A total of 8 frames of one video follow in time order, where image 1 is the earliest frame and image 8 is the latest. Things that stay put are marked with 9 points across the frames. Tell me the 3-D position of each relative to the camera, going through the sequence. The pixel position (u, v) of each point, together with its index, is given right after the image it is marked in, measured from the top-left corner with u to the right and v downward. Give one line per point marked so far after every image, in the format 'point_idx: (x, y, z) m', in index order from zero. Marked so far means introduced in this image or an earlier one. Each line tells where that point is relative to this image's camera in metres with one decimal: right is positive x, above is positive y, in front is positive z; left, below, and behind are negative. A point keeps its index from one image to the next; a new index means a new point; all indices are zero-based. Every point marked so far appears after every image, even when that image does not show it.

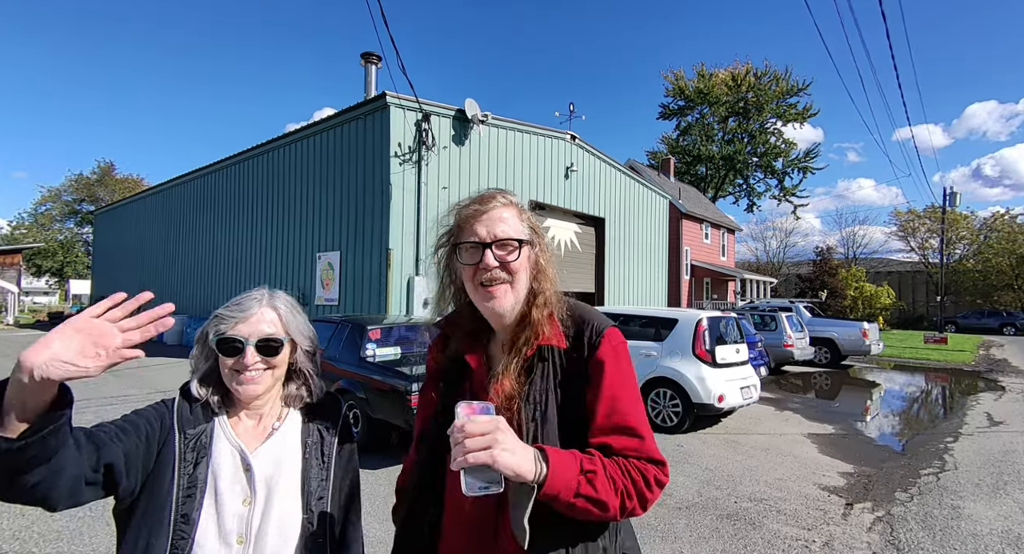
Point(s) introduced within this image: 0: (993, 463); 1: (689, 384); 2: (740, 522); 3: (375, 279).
0: (+4.7, -1.8, +5.2) m
1: (+2.0, -1.2, +6.1) m
2: (+1.6, -1.7, +3.7) m
3: (-2.5, 0.0, +9.9) m
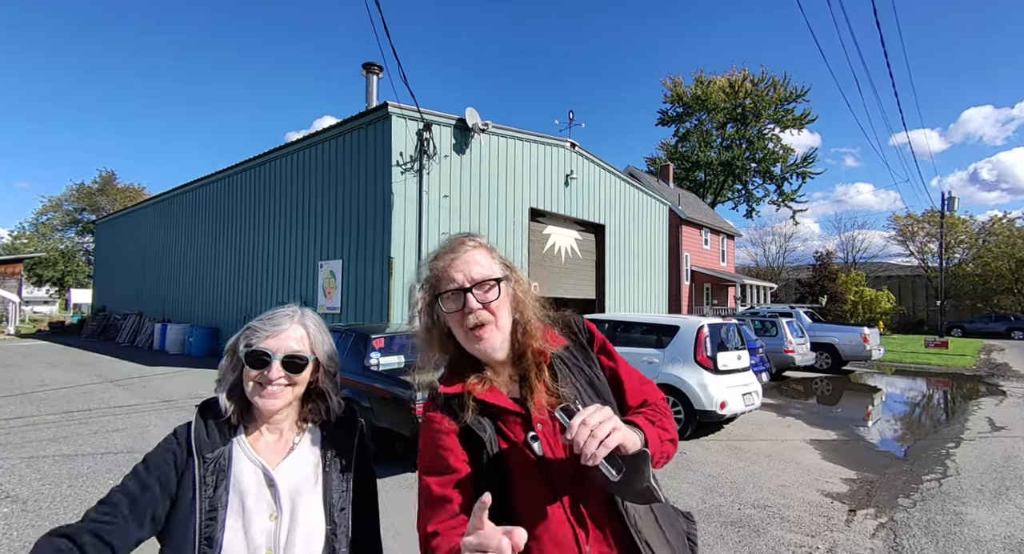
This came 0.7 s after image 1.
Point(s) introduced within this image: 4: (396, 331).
0: (+4.7, -1.8, +5.2) m
1: (+2.1, -1.3, +6.1) m
2: (+1.6, -1.8, +3.7) m
3: (-2.5, -0.2, +9.9) m
4: (-1.3, -0.6, +5.9) m
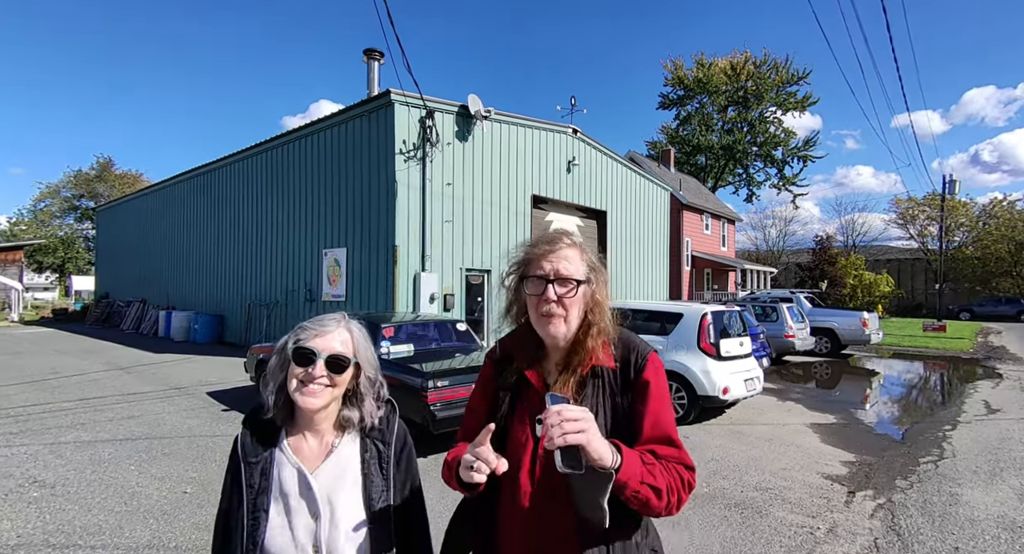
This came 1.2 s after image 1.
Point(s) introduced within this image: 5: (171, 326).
0: (+4.8, -1.7, +5.3) m
1: (+2.1, -1.2, +6.3) m
2: (+1.7, -1.7, +3.9) m
3: (-2.5, 0.0, +10.0) m
4: (-1.2, -0.5, +6.0) m
5: (-9.9, -1.4, +15.5) m
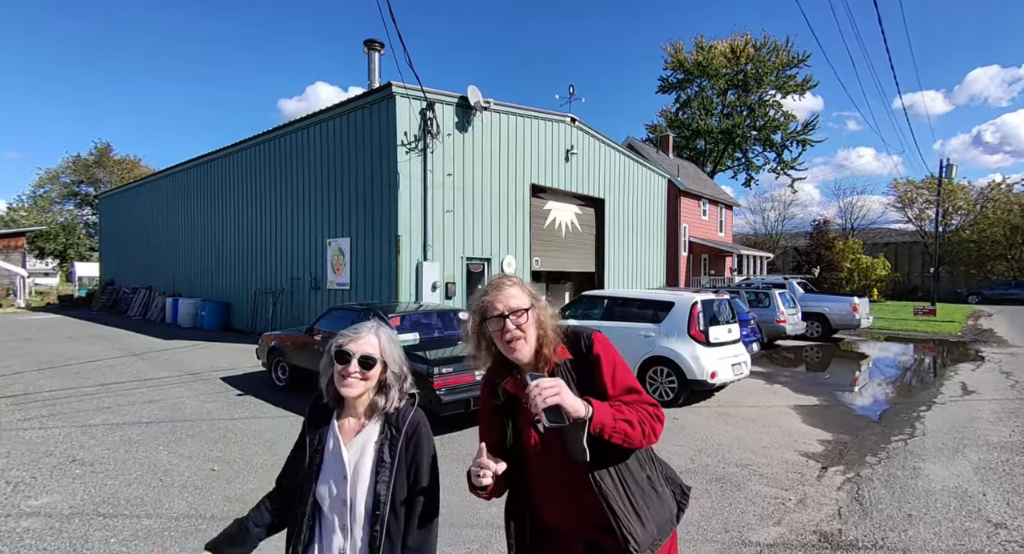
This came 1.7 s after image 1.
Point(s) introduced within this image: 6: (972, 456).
0: (+4.8, -1.6, +5.7) m
1: (+2.1, -1.0, +6.6) m
2: (+1.7, -1.6, +4.2) m
3: (-2.5, +0.3, +10.3) m
4: (-1.2, -0.4, +6.3) m
5: (-9.9, -1.1, +15.9) m
6: (+4.1, -1.6, +4.8) m
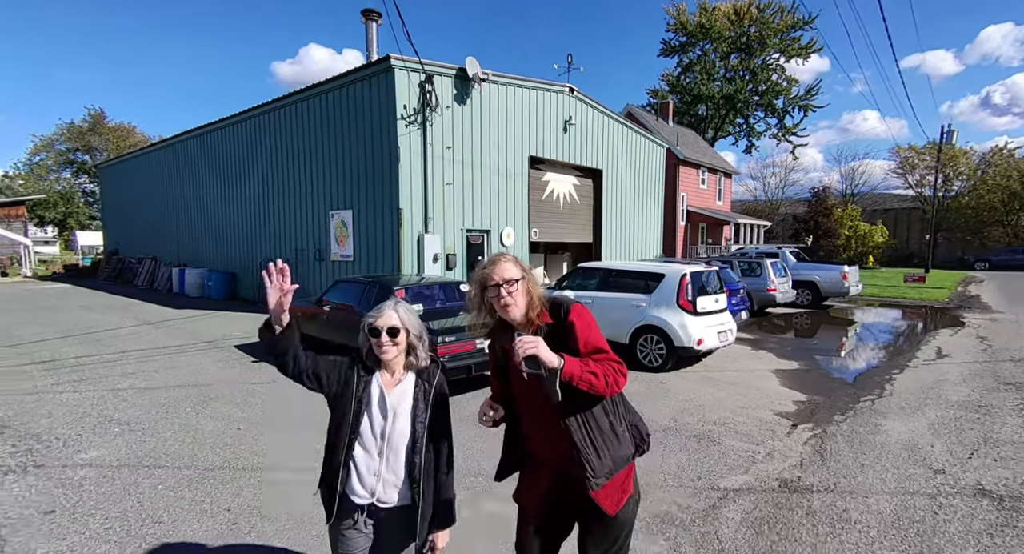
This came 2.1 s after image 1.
0: (+4.7, -1.3, +6.2) m
1: (+2.1, -0.7, +7.0) m
2: (+1.7, -1.4, +4.7) m
3: (-2.5, +0.8, +10.6) m
4: (-1.2, -0.1, +6.7) m
5: (-9.9, -0.2, +16.3) m
6: (+4.1, -1.3, +5.2) m
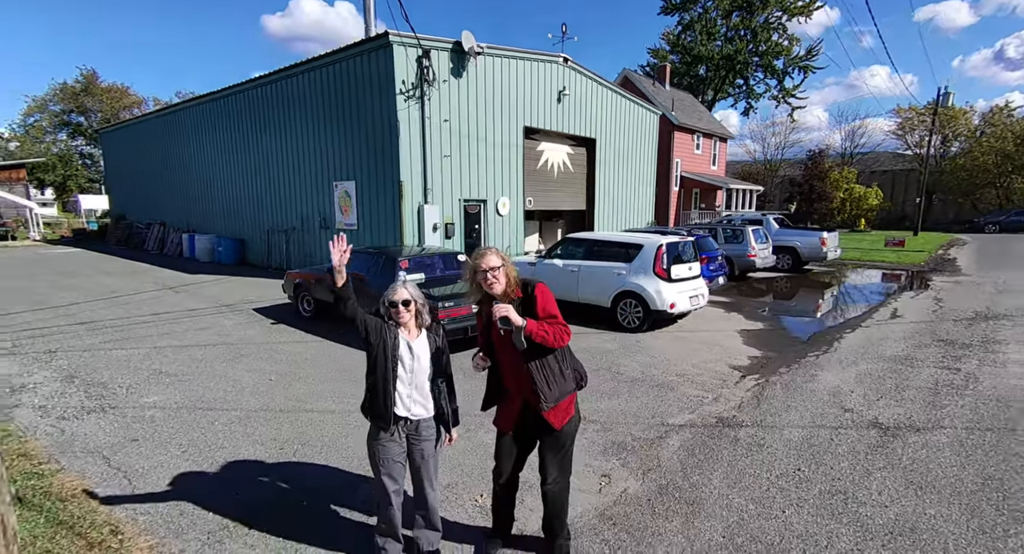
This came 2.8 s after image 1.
0: (+4.6, -0.9, +7.0) m
1: (+2.0, -0.2, +7.8) m
2: (+1.6, -1.1, +5.5) m
3: (-2.6, +1.5, +11.3) m
4: (-1.4, +0.3, +7.4) m
5: (-10.0, +0.9, +17.0) m
6: (+4.0, -1.0, +6.1) m
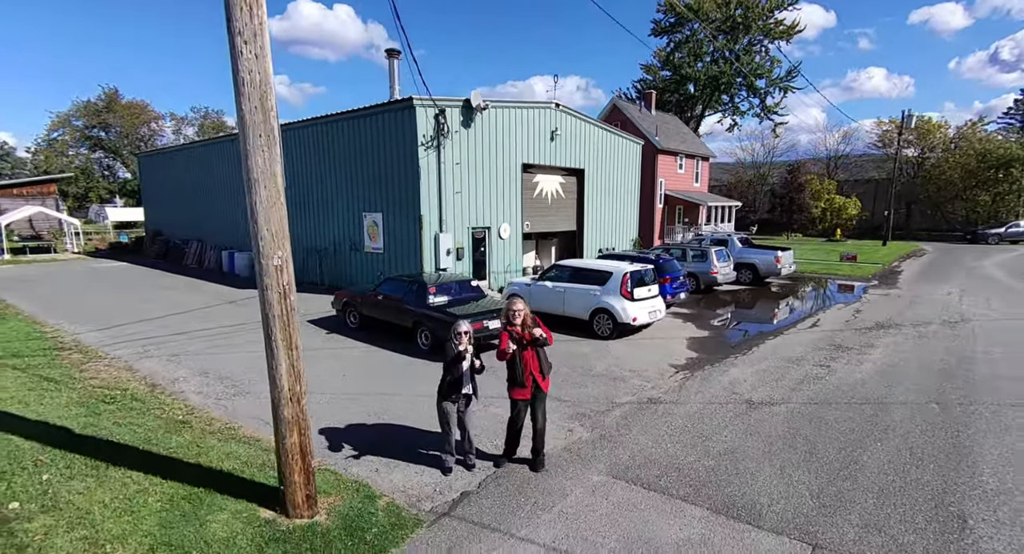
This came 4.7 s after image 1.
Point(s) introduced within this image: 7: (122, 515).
0: (+4.6, -1.3, +9.4) m
1: (+2.0, -0.6, +10.3) m
2: (+1.6, -1.5, +8.0) m
3: (-2.6, +1.1, +13.8) m
4: (-1.3, -0.1, +9.9) m
5: (-10.0, +0.5, +19.4) m
6: (+4.0, -1.4, +8.5) m
7: (-2.9, -1.7, +4.0) m
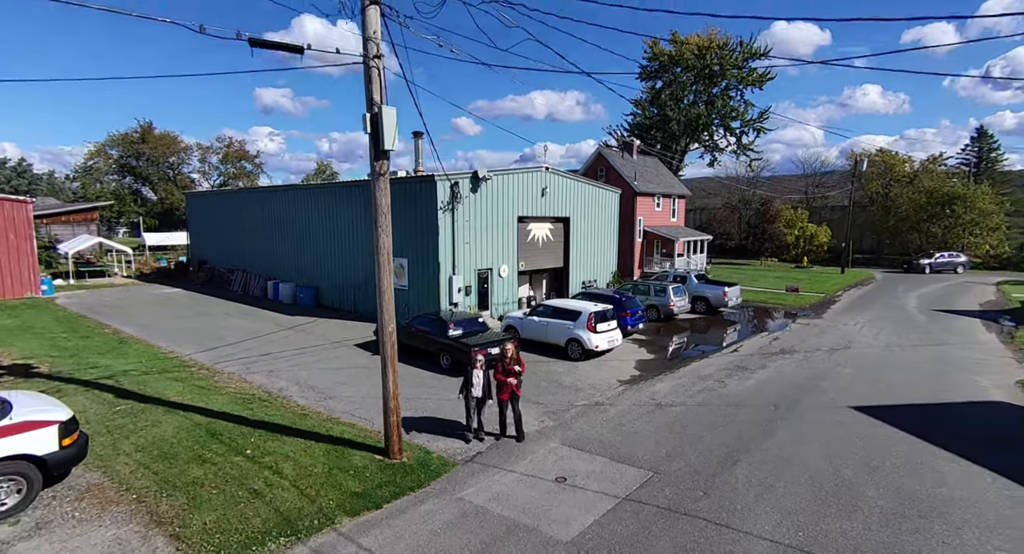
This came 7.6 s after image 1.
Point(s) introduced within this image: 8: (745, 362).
0: (+4.5, -2.3, +13.3) m
1: (+1.9, -1.6, +14.1) m
2: (+1.5, -2.5, +11.8) m
3: (-2.7, 0.0, +17.6) m
4: (-1.4, -1.0, +13.7) m
5: (-10.1, -0.7, +23.3) m
6: (+3.9, -2.4, +12.3) m
7: (-3.0, -2.6, +7.8) m
8: (+6.0, -2.2, +13.8) m
